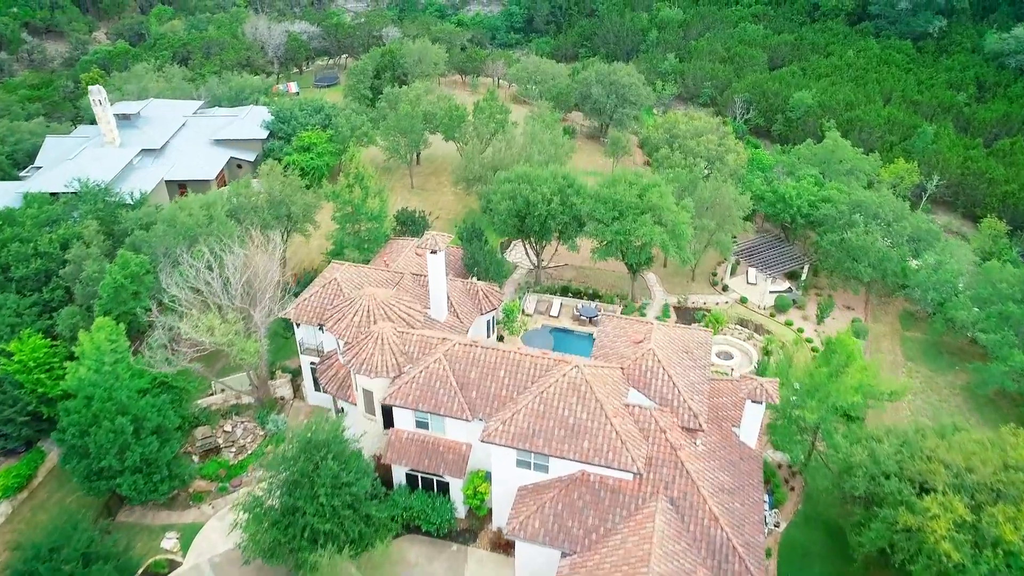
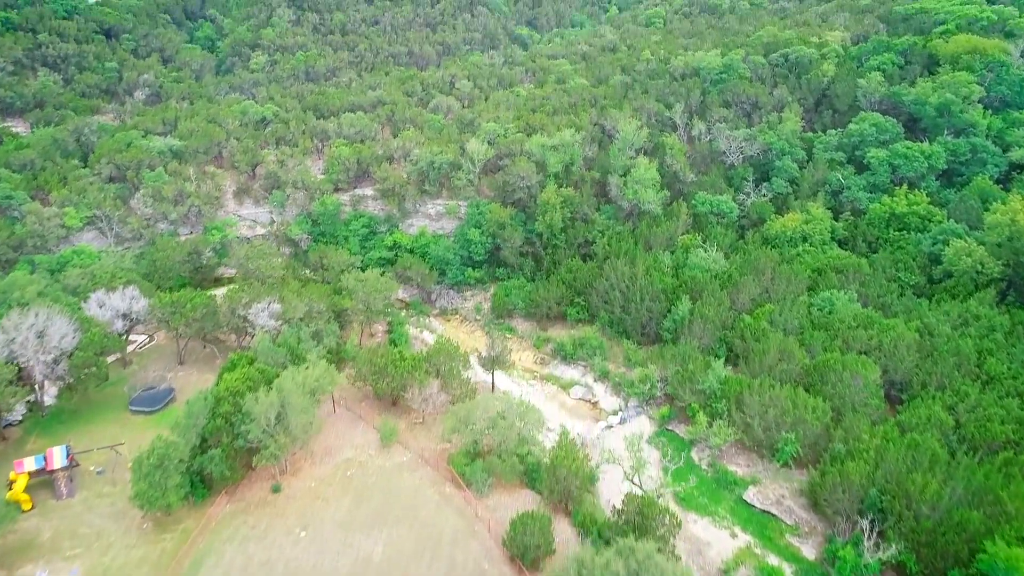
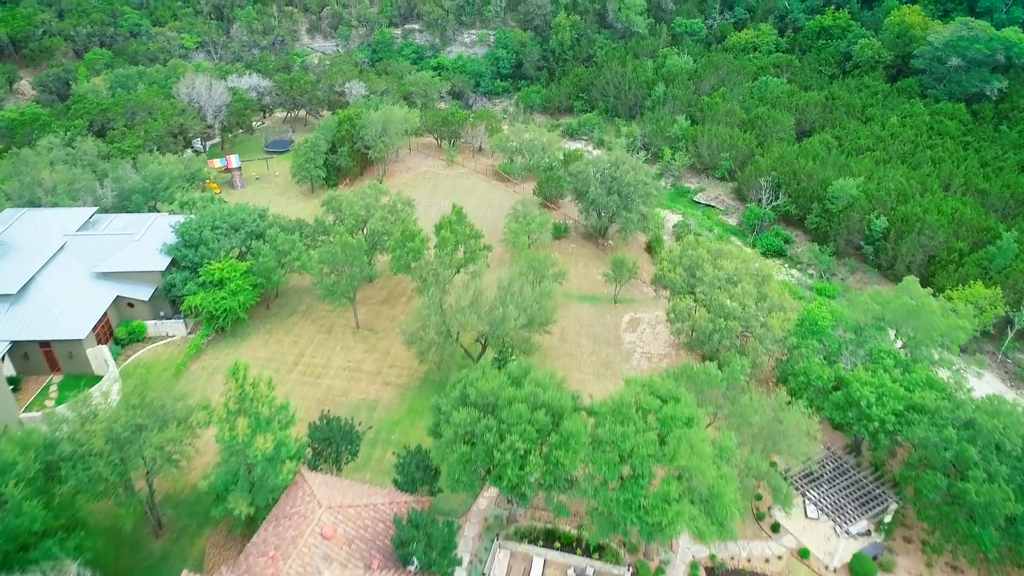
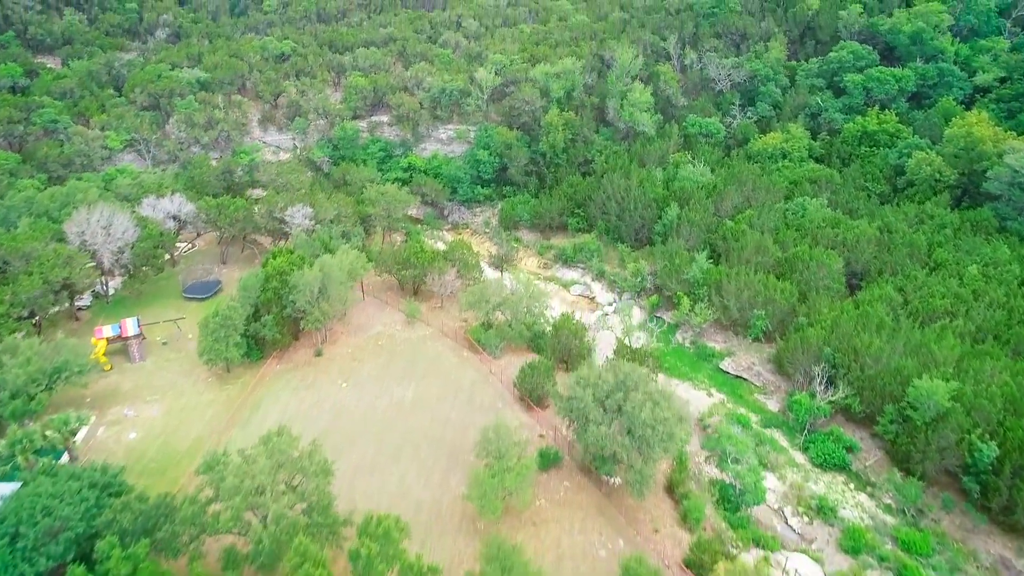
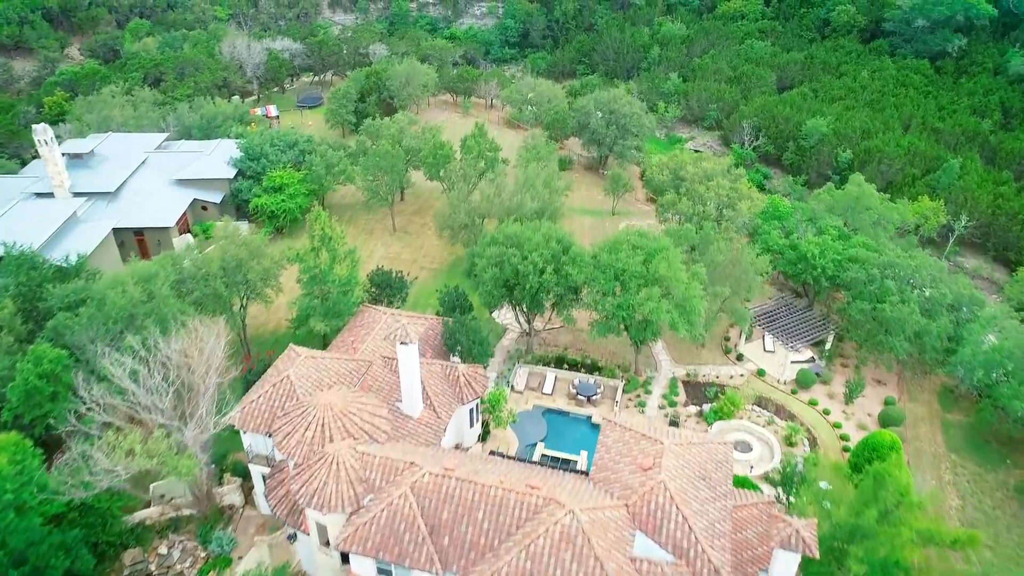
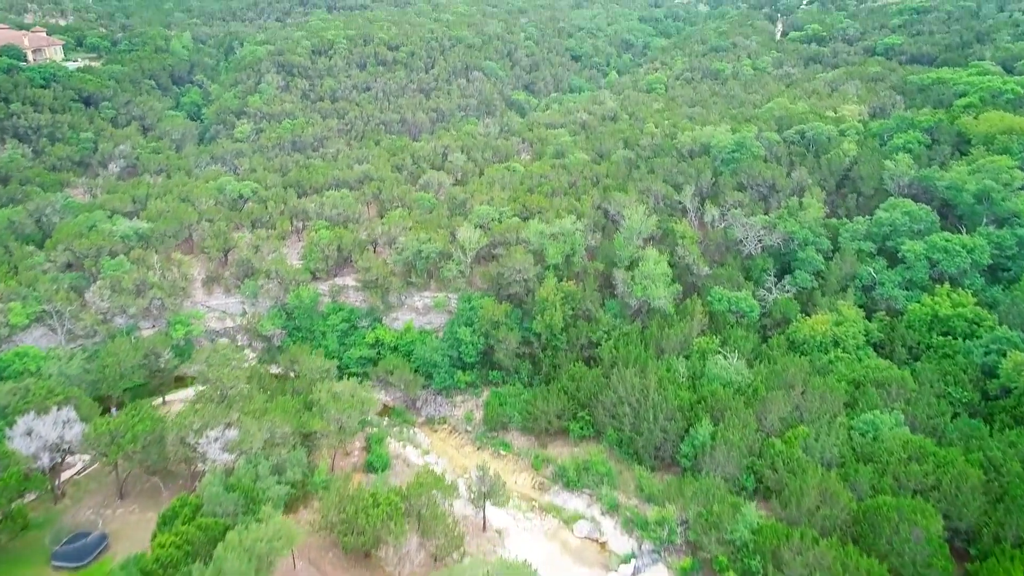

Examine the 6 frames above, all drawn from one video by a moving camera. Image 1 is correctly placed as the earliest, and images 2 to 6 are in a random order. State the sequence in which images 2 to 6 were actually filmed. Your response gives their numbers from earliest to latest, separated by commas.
5, 3, 4, 2, 6
